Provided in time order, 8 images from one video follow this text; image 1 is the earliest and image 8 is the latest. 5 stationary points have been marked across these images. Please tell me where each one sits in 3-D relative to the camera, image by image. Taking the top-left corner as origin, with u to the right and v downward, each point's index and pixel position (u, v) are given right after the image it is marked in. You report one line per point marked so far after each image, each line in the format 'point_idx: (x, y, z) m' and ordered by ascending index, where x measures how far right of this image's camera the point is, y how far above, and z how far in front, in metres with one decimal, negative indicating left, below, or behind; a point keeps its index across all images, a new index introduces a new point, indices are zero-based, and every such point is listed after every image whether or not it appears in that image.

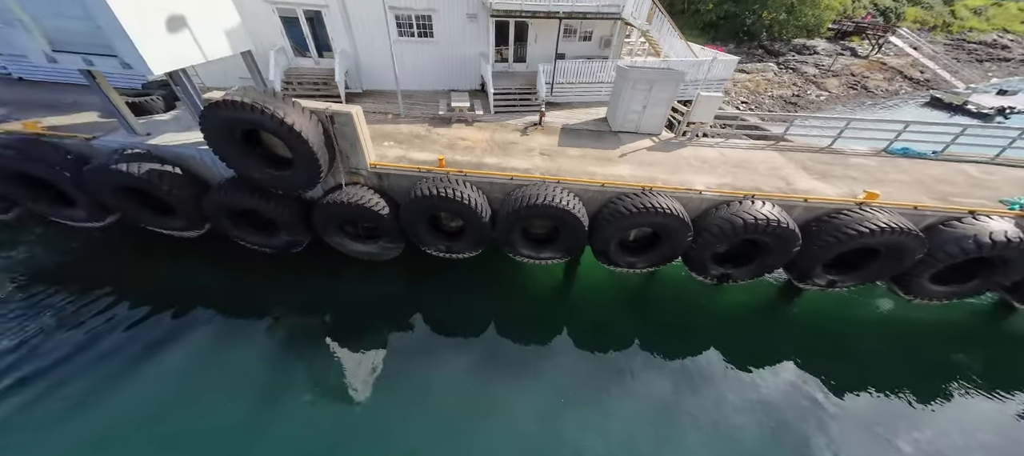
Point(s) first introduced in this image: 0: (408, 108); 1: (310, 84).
0: (-3.0, +3.3, +8.3) m
1: (-6.1, +4.3, +8.8) m
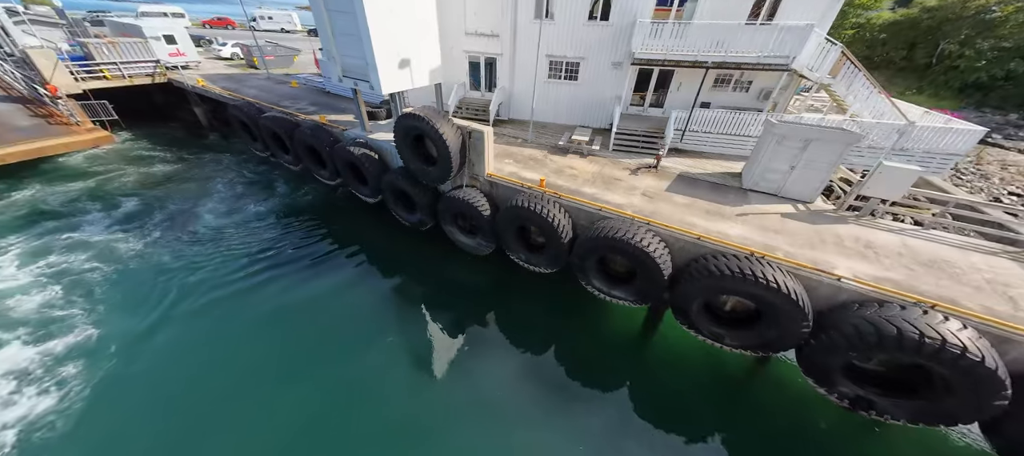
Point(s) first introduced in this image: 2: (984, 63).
0: (+0.7, +2.9, +9.6) m
1: (-1.6, +4.5, +11.3) m
2: (+21.8, +7.7, +13.8) m
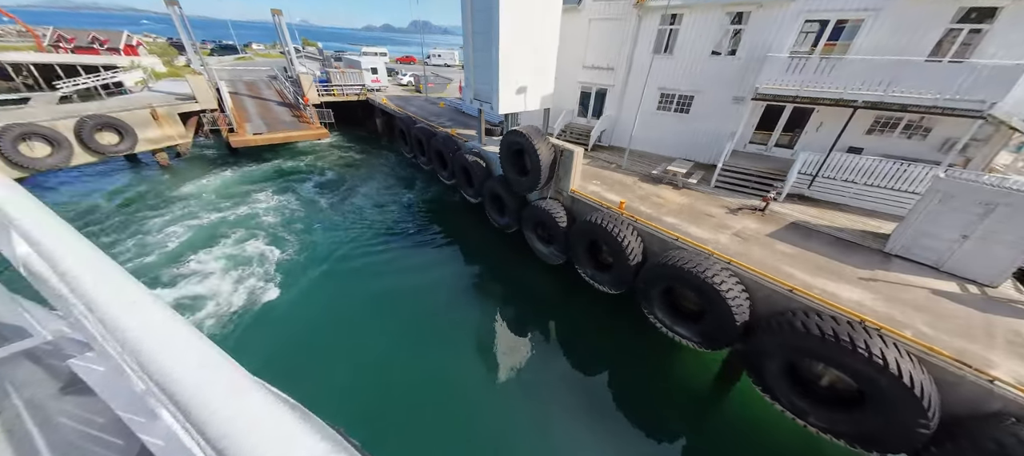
0: (+3.9, +2.1, +9.8) m
1: (+2.6, +3.8, +12.2) m
2: (+25.7, +2.5, +7.2) m
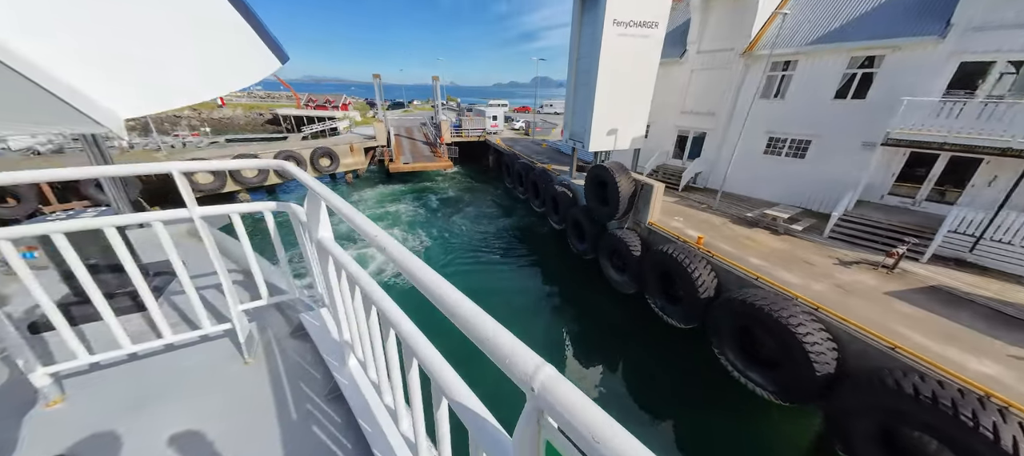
0: (+6.7, +0.7, +9.5) m
1: (+6.5, +2.2, +12.4) m
2: (+26.6, -0.9, +0.3) m
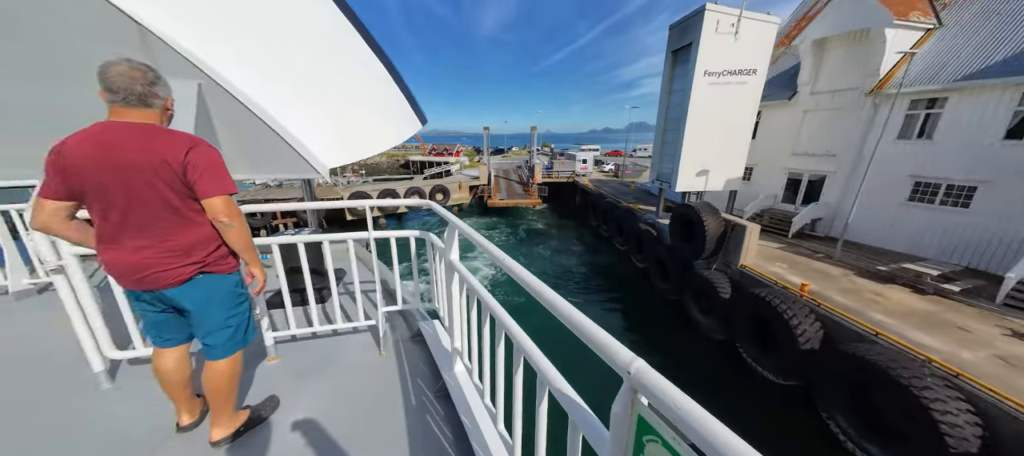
0: (+9.3, -0.8, +8.4) m
1: (+10.0, +0.3, +11.4) m
2: (+25.8, -2.3, -6.0) m
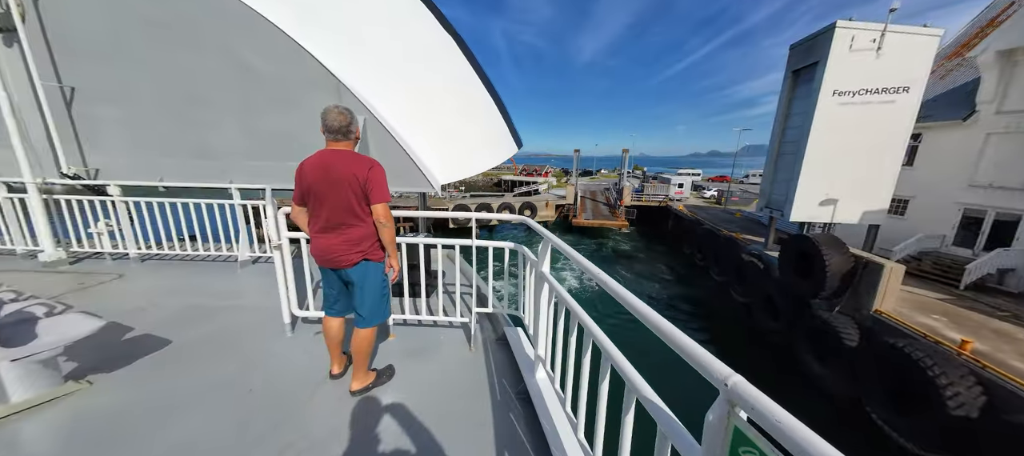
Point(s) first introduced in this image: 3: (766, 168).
0: (+11.8, -2.0, +6.7) m
1: (+13.3, -1.1, +9.5) m
2: (+24.0, -3.6, -11.5) m
3: (+12.2, +2.9, +14.4) m
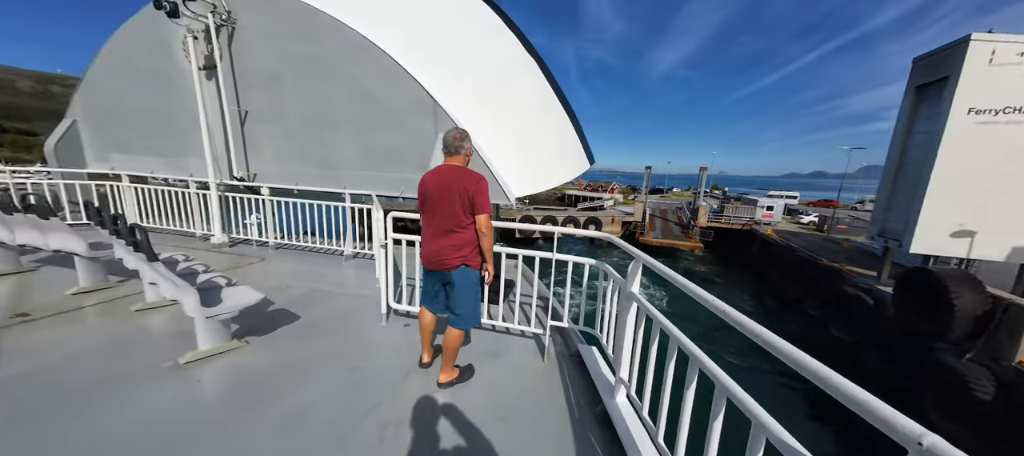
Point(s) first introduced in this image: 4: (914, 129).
0: (+14.2, -3.0, +5.5) m
1: (+16.2, -2.4, +8.1) m
2: (+23.3, -4.5, -14.4) m
3: (+16.2, +1.5, +13.2) m
4: (+15.8, +3.7, +11.8) m
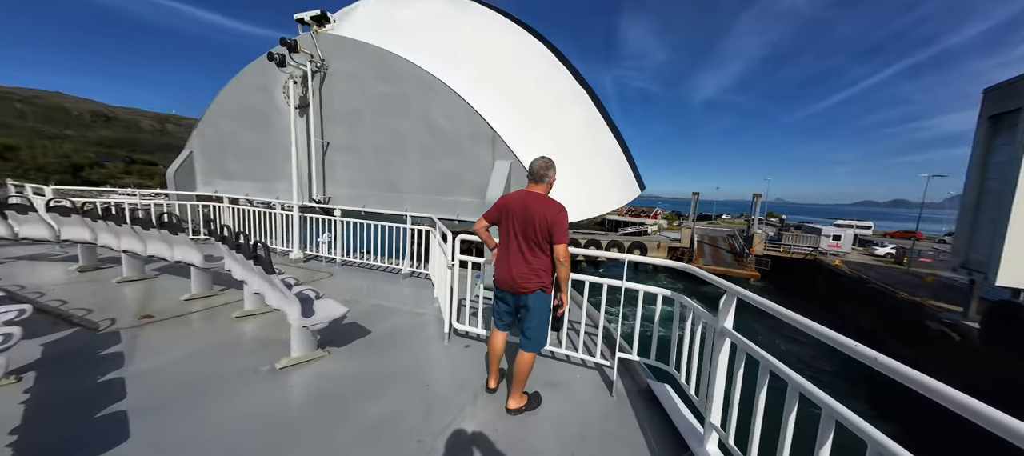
0: (+16.5, -3.7, +4.4) m
1: (+18.7, -3.3, +6.8) m
2: (+23.6, -3.7, -16.4) m
3: (+19.3, +0.1, +12.1) m
4: (+18.8, +2.4, +10.9) m
